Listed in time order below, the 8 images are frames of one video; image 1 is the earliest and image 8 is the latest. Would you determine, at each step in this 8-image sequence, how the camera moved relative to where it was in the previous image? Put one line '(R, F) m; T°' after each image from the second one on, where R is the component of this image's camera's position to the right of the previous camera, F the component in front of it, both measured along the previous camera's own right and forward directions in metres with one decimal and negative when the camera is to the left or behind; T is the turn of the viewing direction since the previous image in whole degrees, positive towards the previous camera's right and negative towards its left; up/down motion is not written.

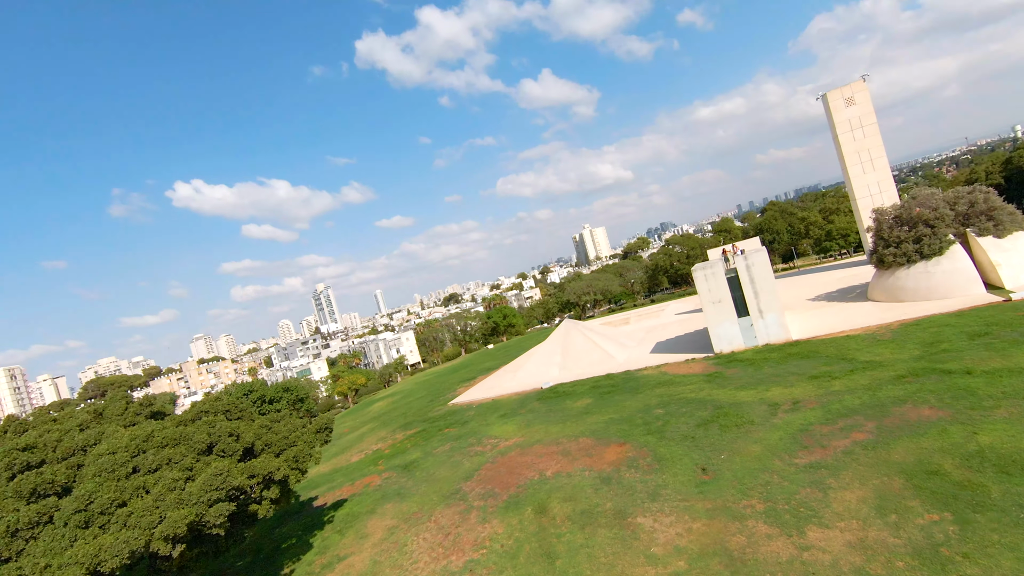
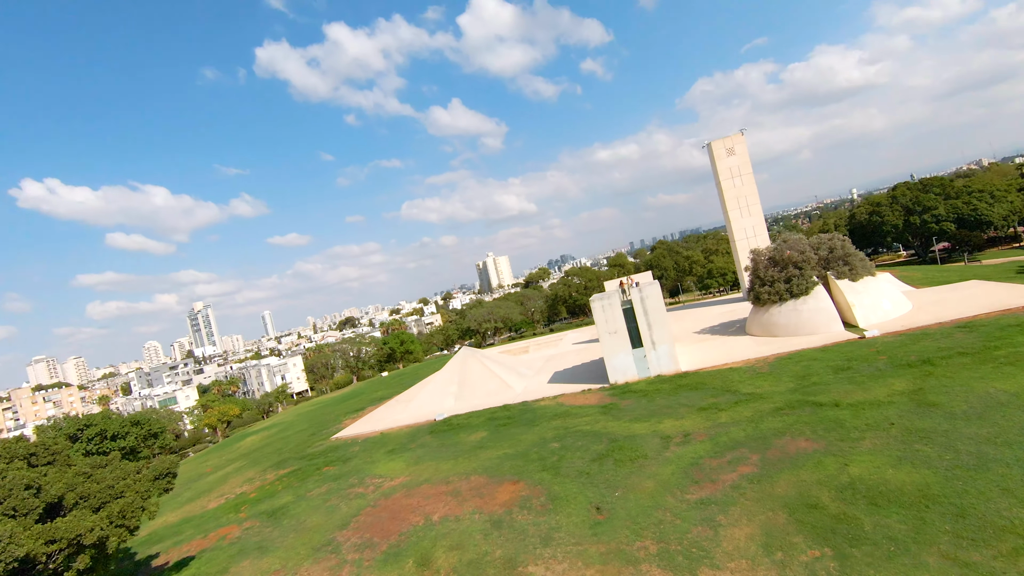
(+0.2, +0.6) m; +11°
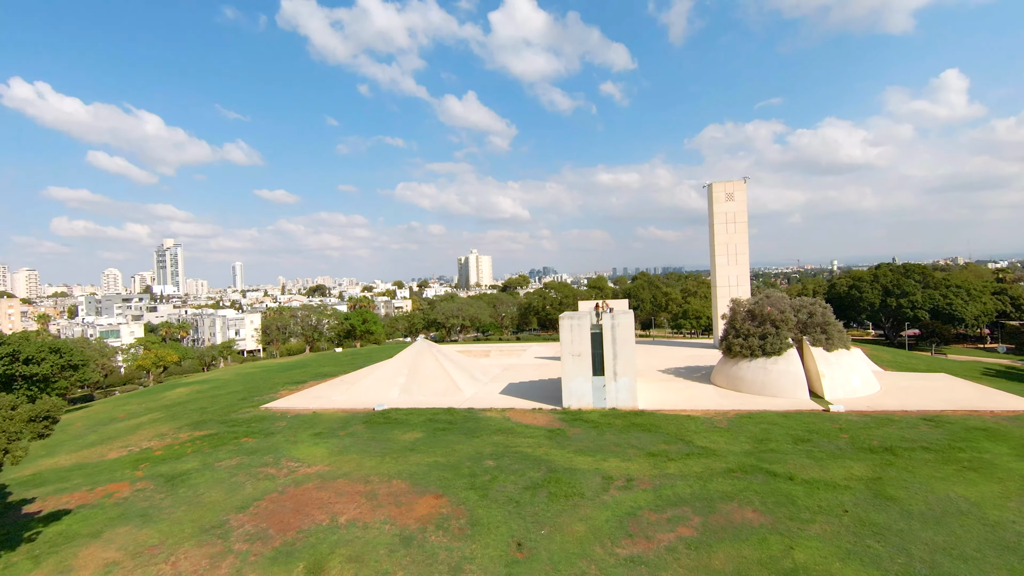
(+0.2, +0.7) m; +2°
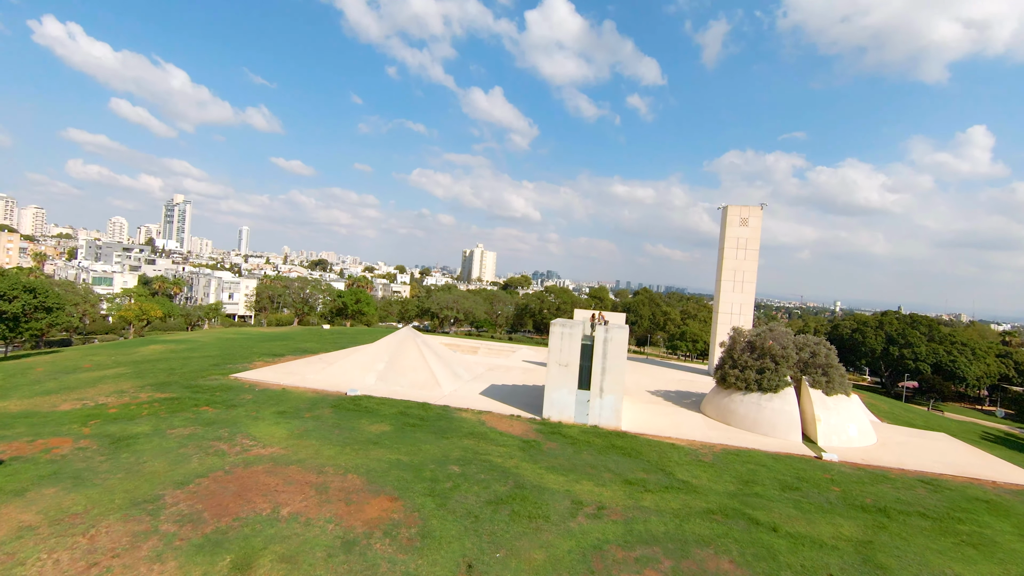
(+0.2, +0.7) m; 0°
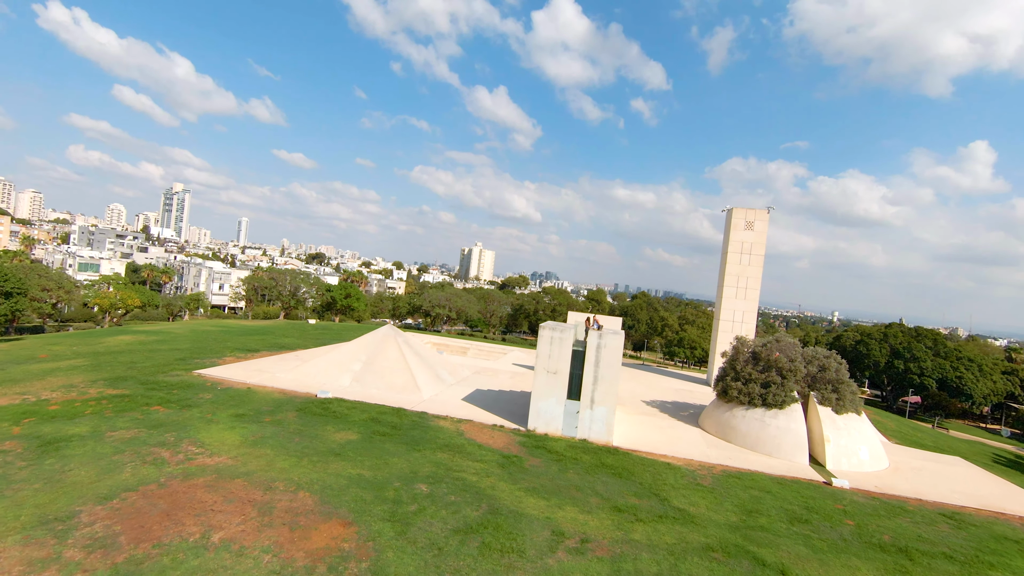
(+0.3, +1.0) m; 0°
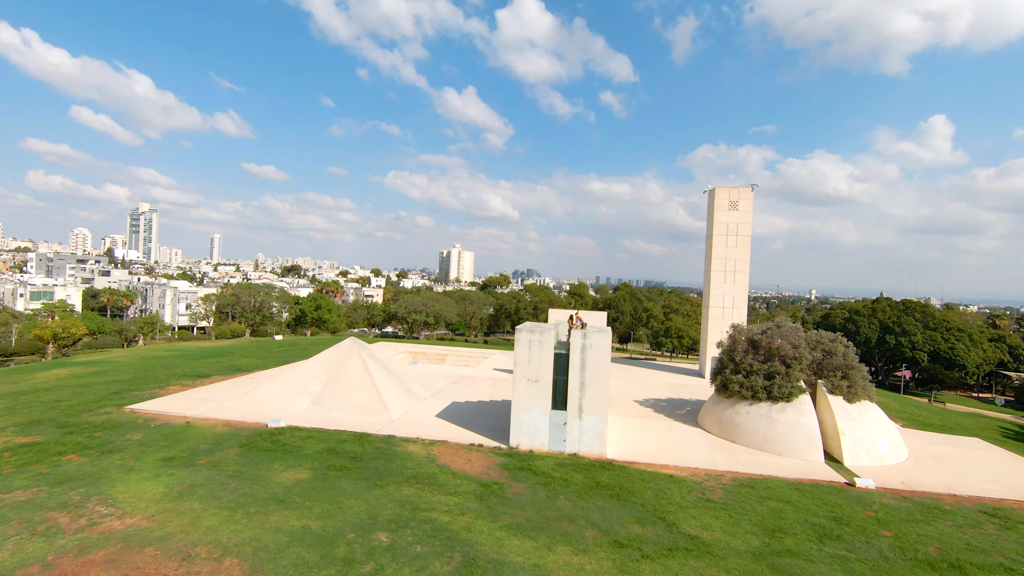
(+0.3, +1.4) m; +2°
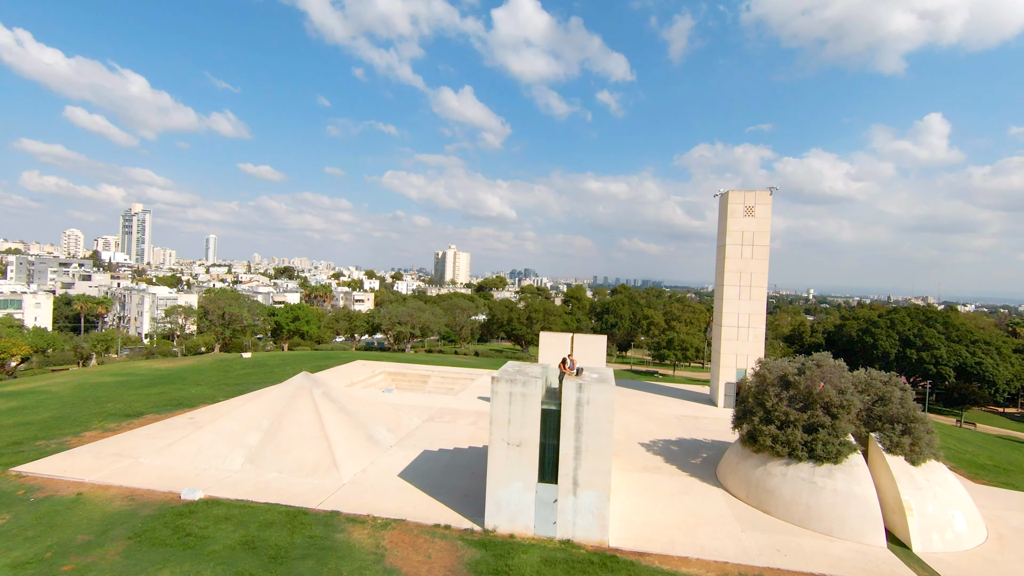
(+0.4, +2.2) m; 0°
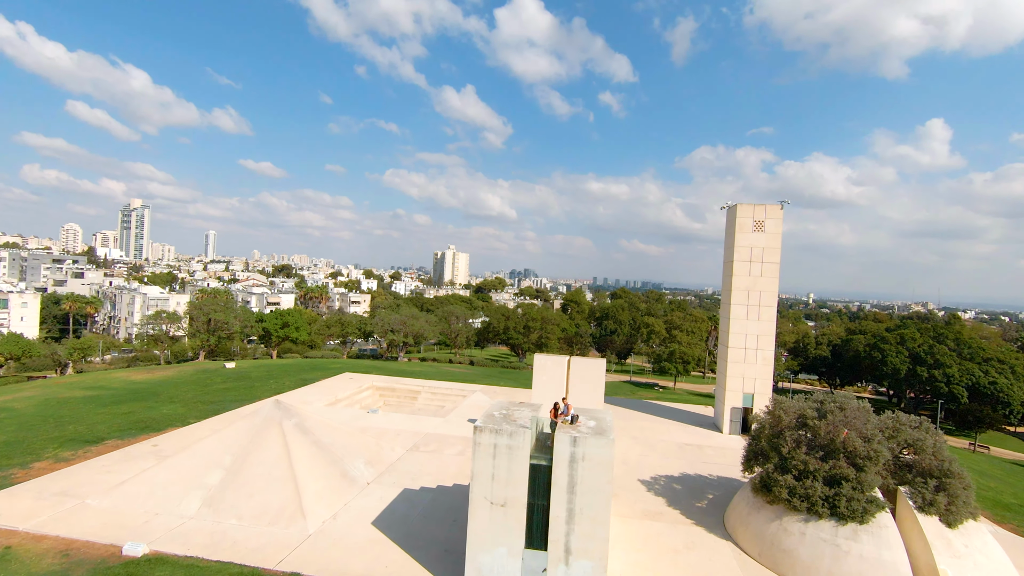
(+0.2, +1.0) m; 0°
